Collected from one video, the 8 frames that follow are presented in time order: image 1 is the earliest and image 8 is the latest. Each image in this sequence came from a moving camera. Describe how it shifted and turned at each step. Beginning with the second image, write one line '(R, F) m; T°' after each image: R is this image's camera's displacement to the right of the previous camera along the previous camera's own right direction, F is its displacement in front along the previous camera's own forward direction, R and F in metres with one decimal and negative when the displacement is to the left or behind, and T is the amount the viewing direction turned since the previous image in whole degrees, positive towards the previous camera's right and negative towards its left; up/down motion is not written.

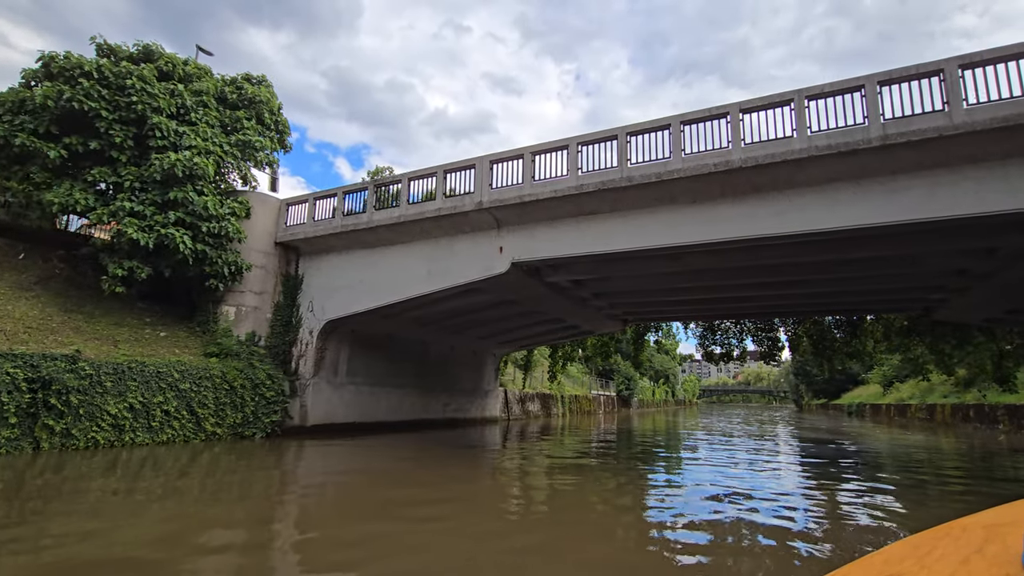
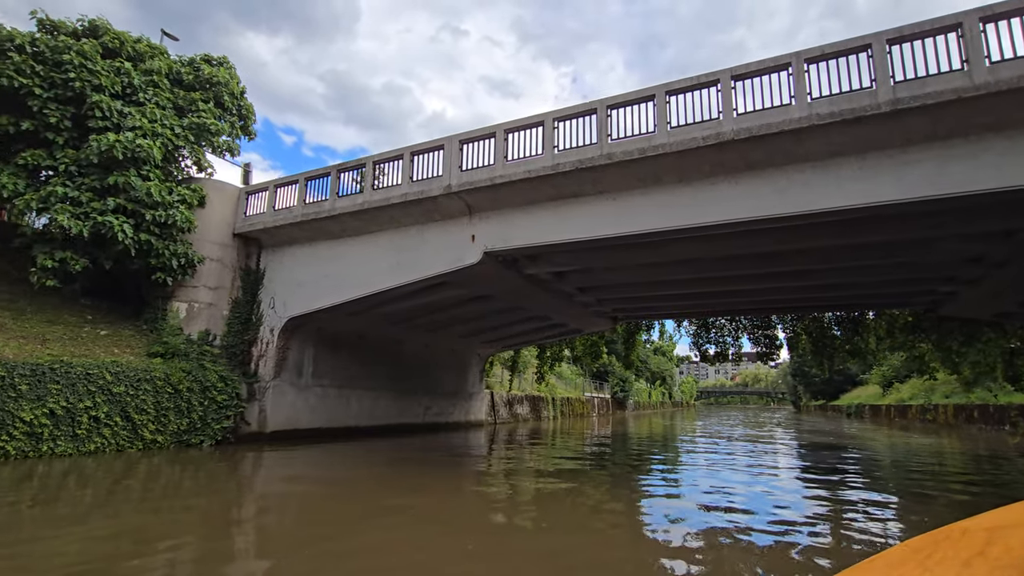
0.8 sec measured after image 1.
(+0.6, +1.3) m; 0°
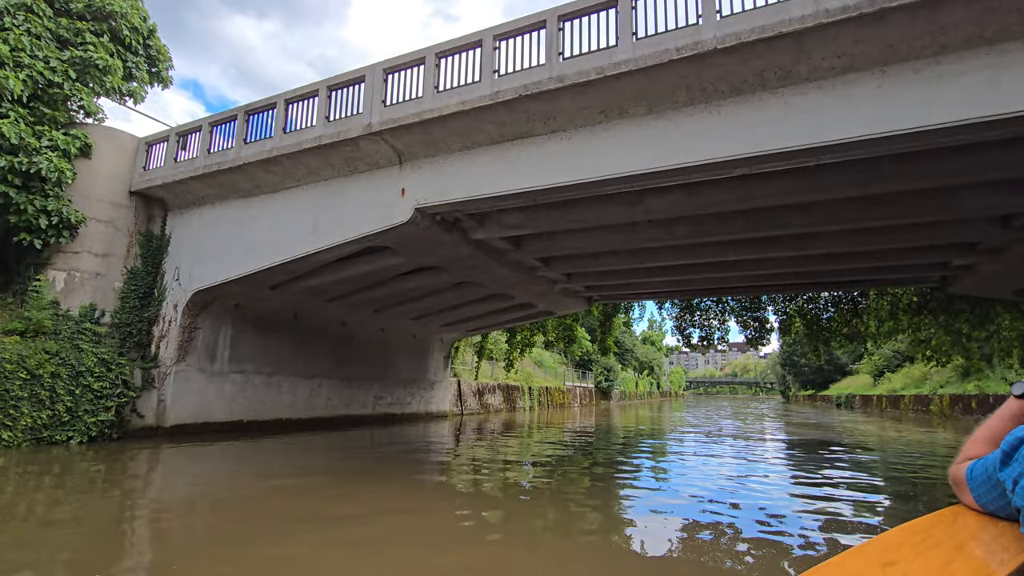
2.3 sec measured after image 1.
(+1.2, +2.3) m; +1°
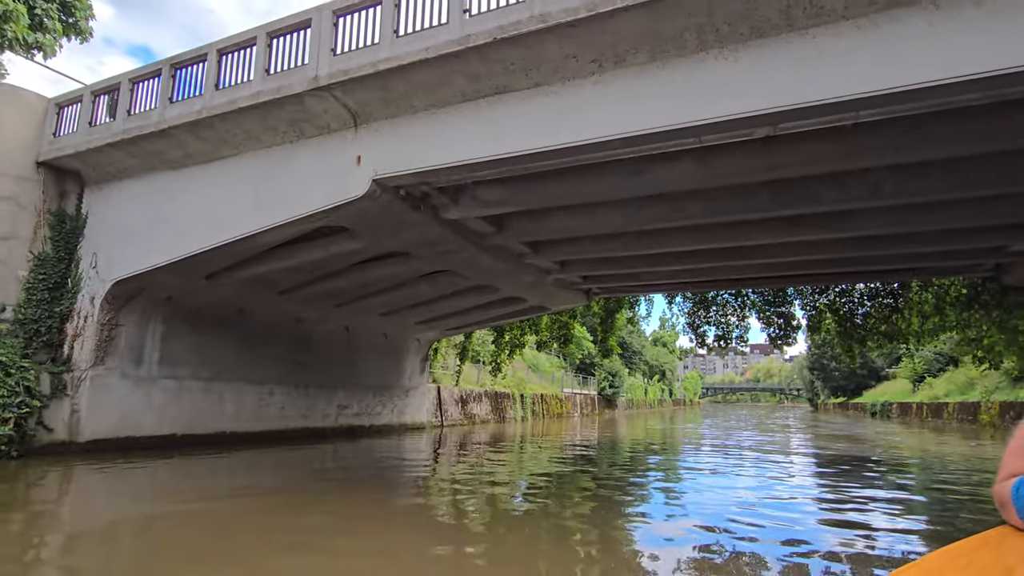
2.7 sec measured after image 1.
(+0.6, +2.2) m; -1°
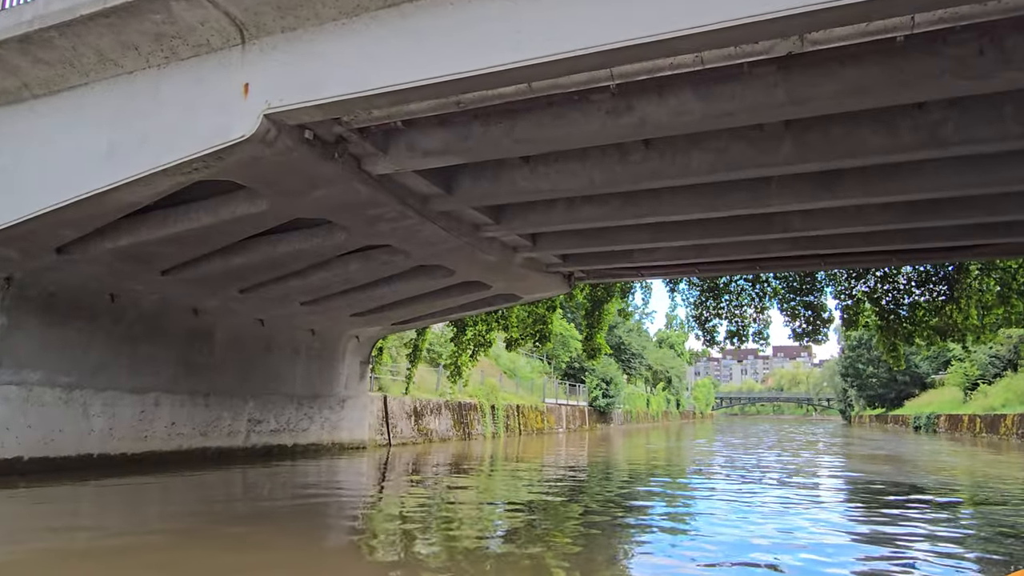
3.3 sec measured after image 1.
(+0.9, +2.9) m; 0°
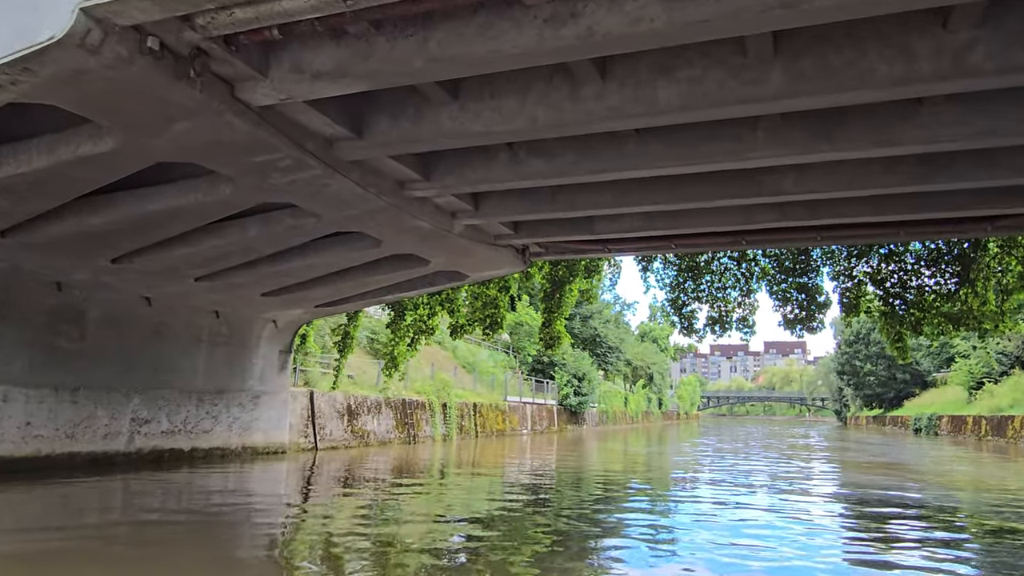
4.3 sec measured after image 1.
(+0.9, +1.8) m; +1°
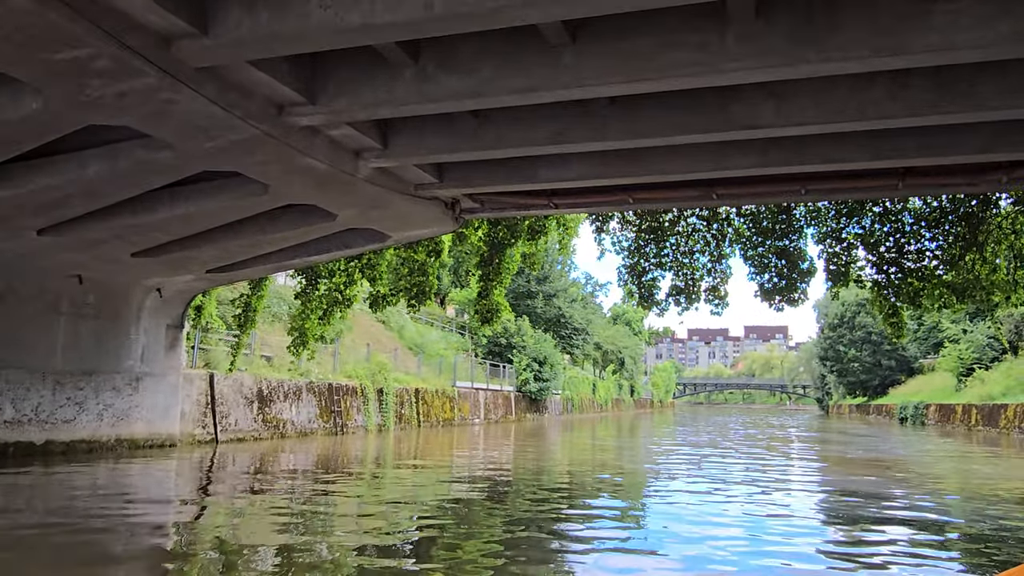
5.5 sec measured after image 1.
(+0.9, +1.6) m; +1°
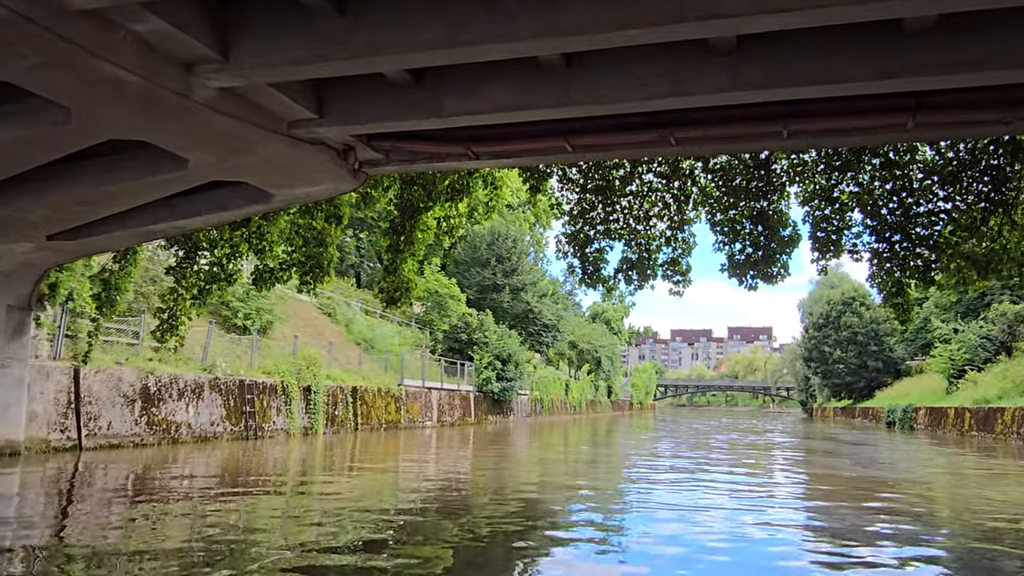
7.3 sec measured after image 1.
(+1.1, +1.6) m; 0°
